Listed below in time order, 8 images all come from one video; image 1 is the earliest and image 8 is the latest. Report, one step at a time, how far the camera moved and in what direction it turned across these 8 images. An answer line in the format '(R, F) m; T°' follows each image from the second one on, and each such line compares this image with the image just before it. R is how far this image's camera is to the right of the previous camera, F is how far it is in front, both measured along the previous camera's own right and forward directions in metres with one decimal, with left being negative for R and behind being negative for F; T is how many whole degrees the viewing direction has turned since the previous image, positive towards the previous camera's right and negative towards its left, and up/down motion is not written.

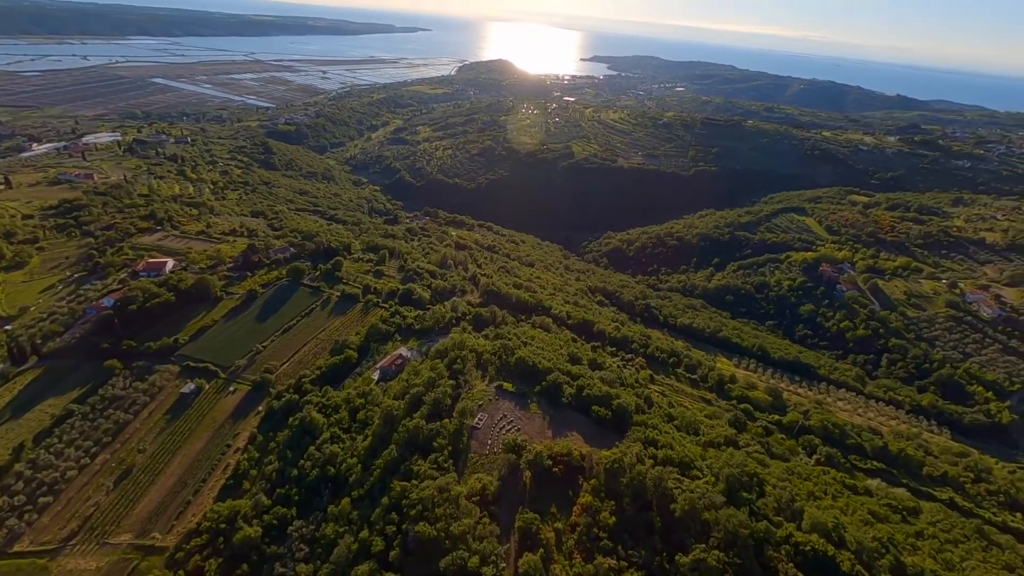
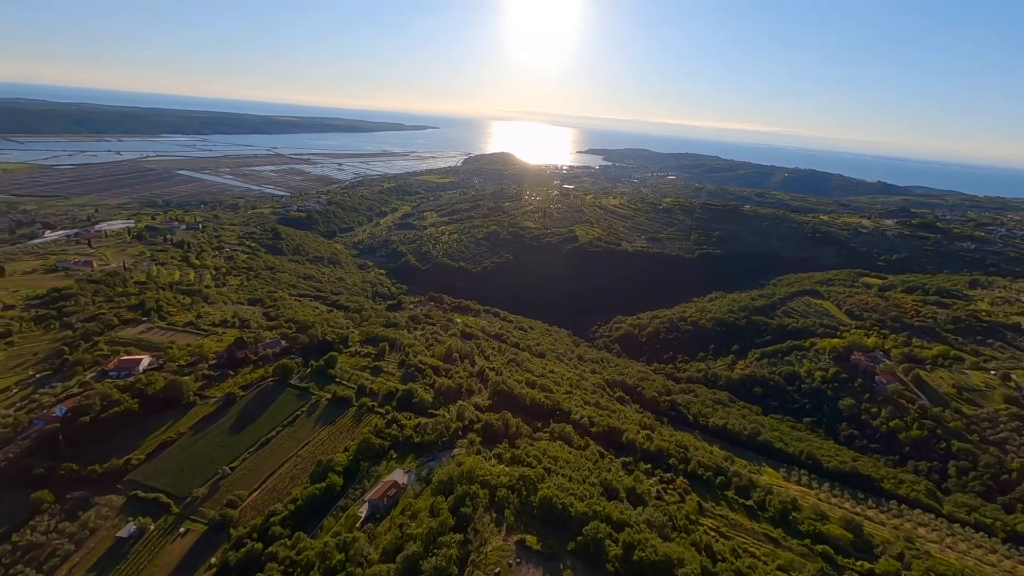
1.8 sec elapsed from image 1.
(-0.4, +3.1) m; 0°
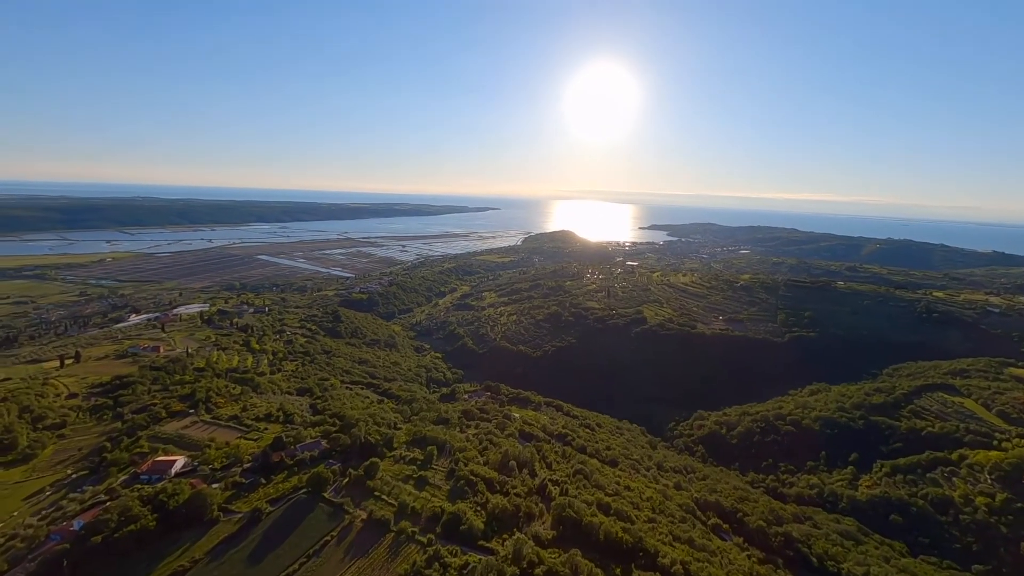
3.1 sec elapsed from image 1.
(-0.1, +3.8) m; -6°
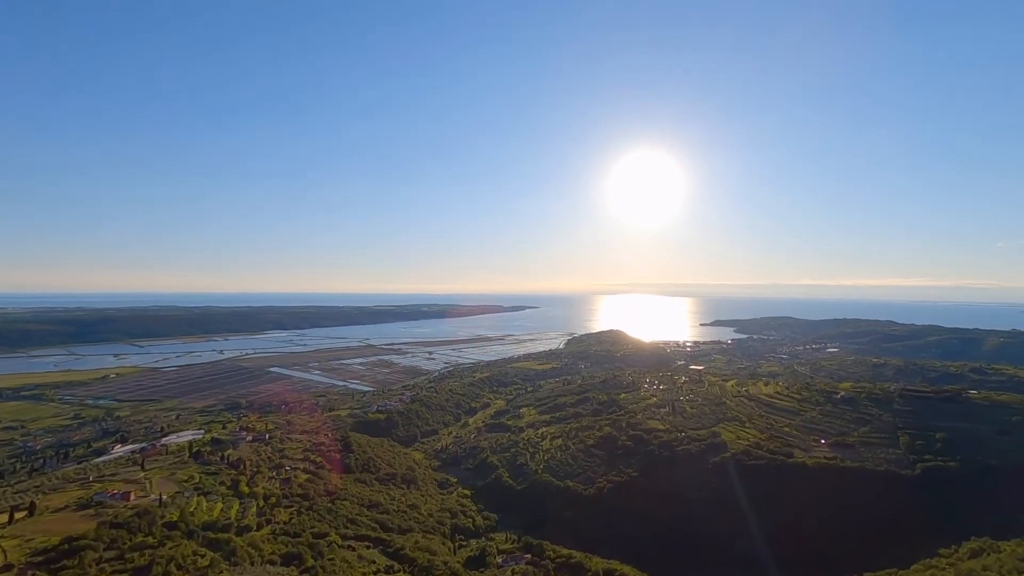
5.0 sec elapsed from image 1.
(-0.1, +7.5) m; -4°
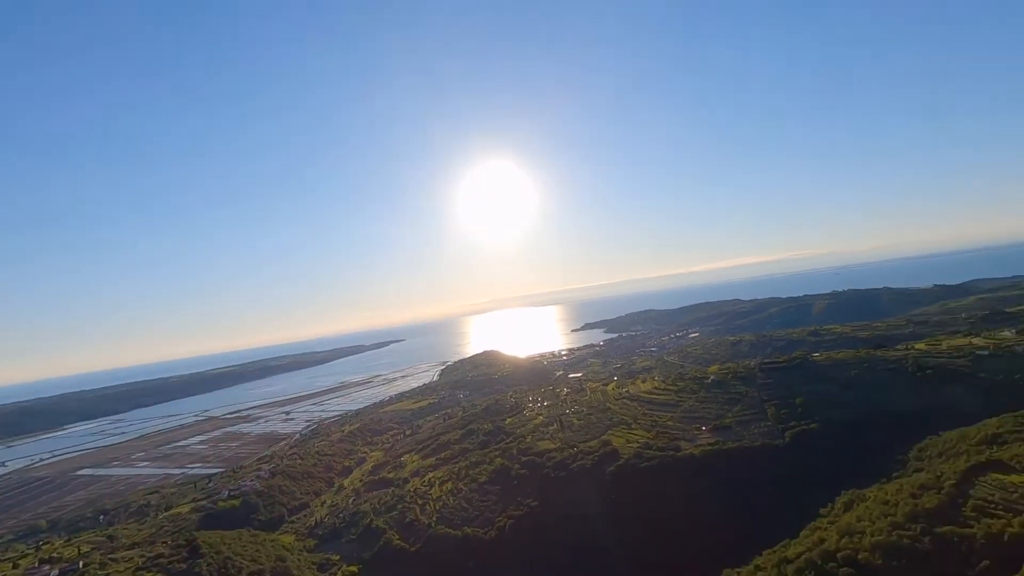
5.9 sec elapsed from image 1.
(-0.2, +3.1) m; +14°
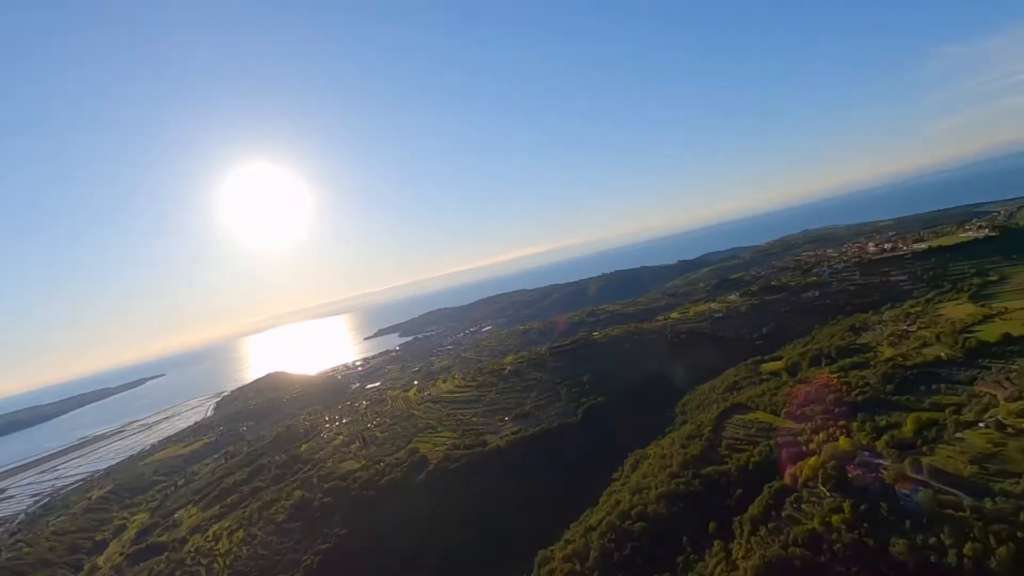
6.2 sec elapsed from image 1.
(+0.2, +1.2) m; +21°
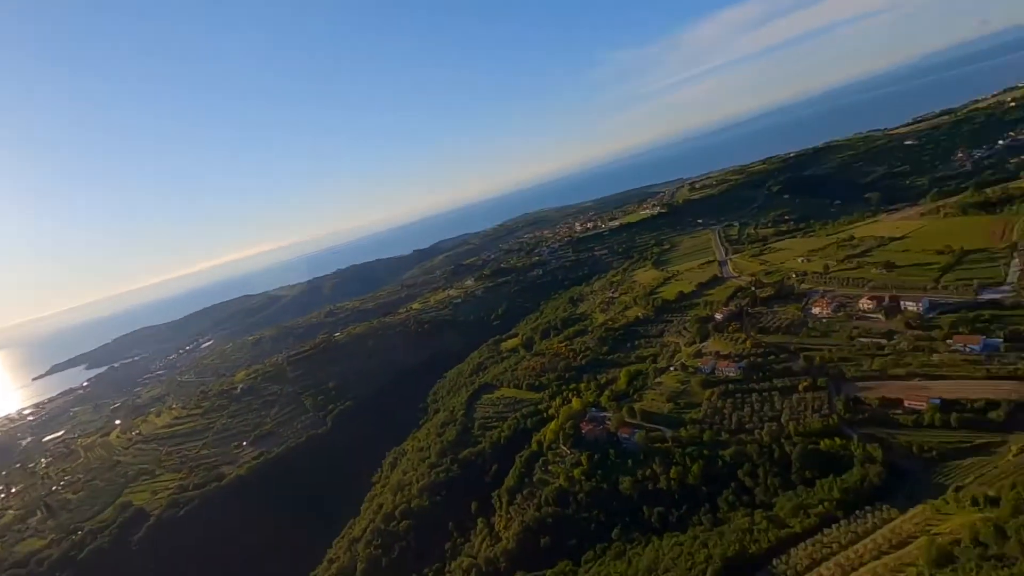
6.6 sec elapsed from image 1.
(+0.2, +1.3) m; +26°
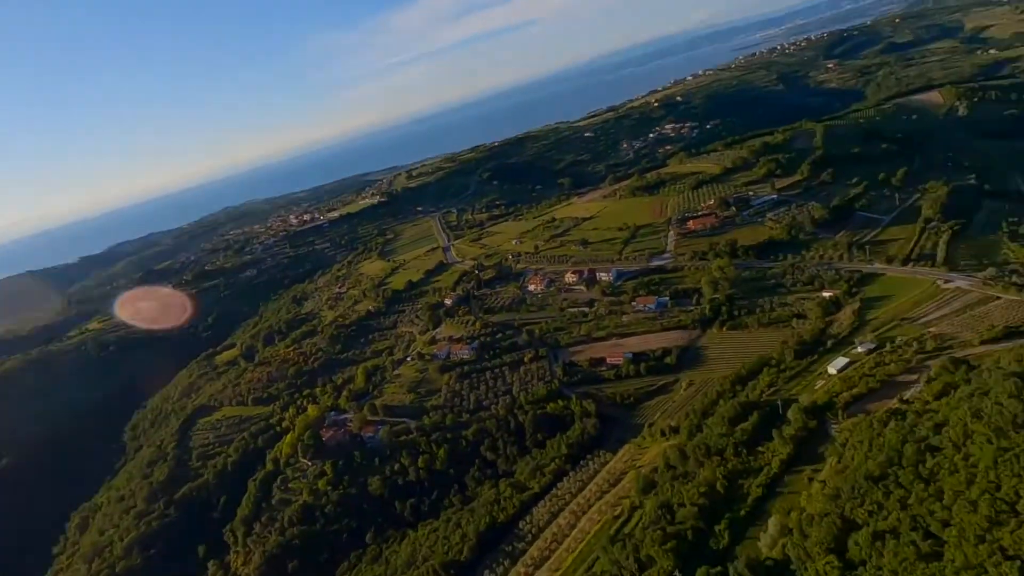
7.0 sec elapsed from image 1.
(+0.2, +1.0) m; +27°
